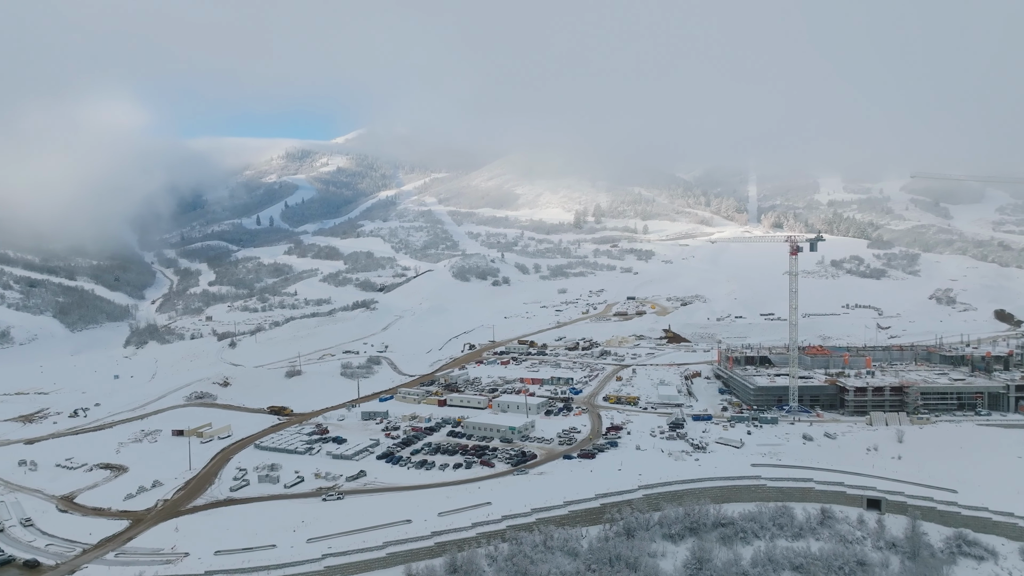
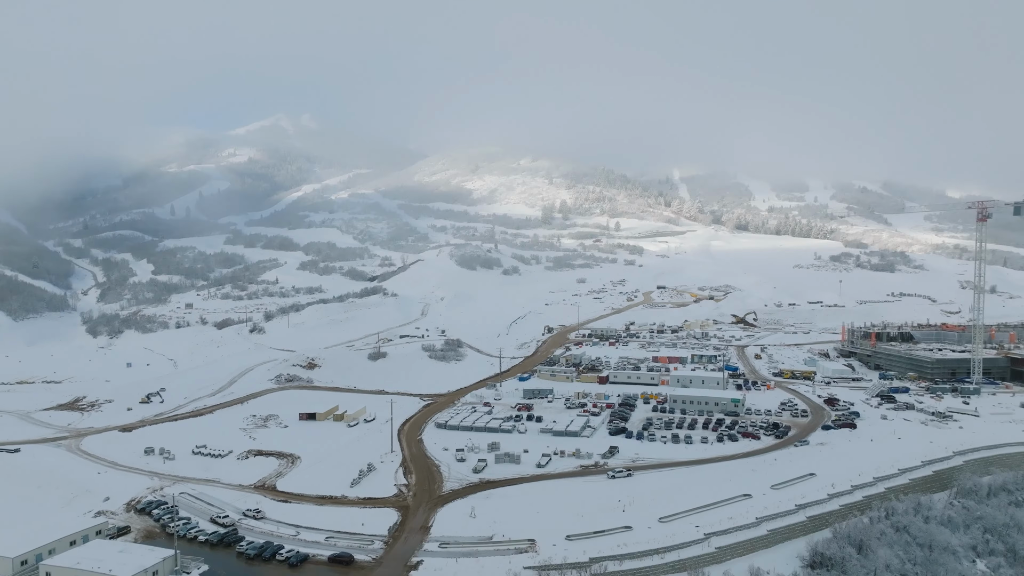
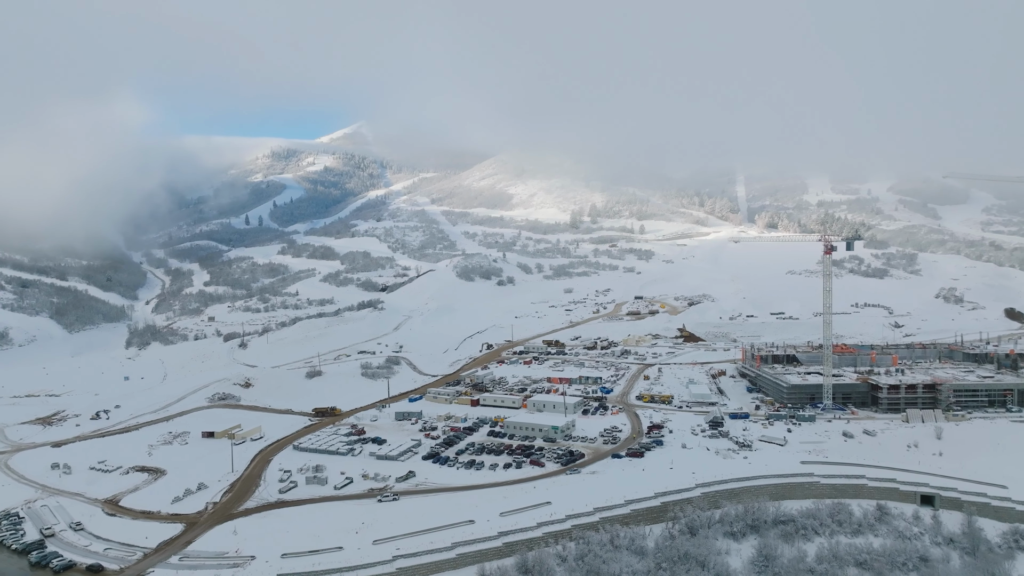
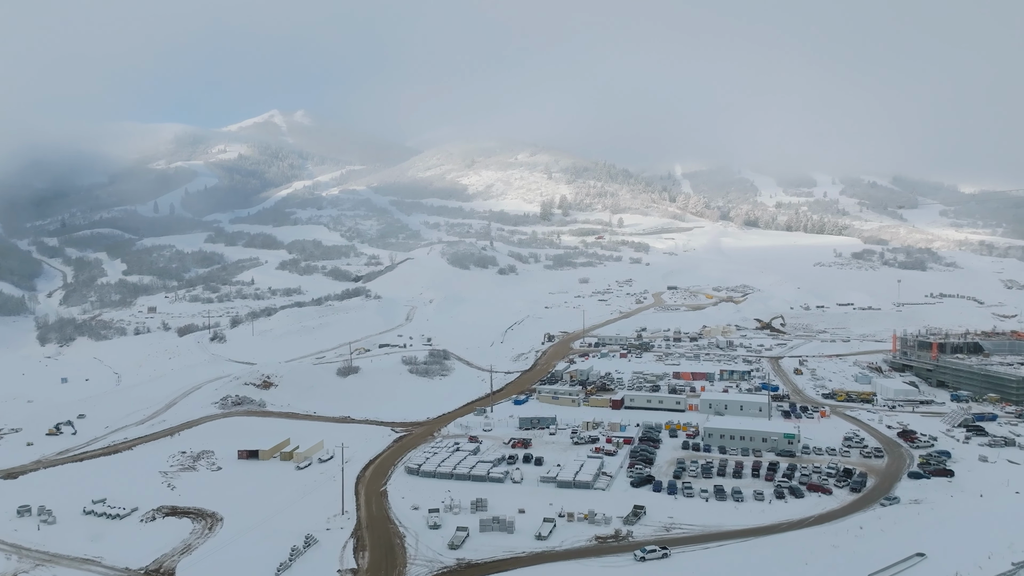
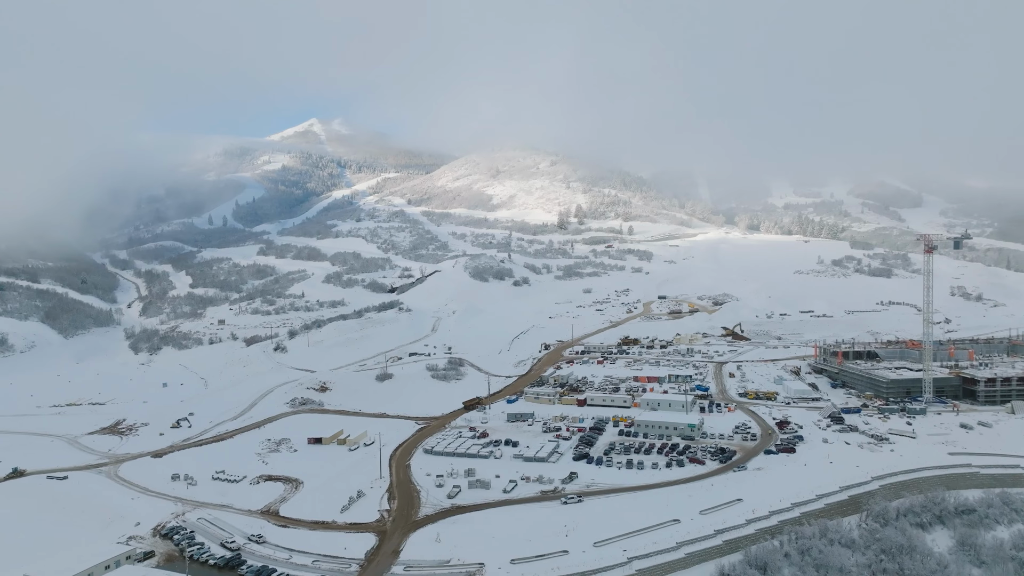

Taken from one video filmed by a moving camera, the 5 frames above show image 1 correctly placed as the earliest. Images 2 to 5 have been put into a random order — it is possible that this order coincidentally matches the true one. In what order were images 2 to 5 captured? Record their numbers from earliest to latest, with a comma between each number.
3, 5, 2, 4
